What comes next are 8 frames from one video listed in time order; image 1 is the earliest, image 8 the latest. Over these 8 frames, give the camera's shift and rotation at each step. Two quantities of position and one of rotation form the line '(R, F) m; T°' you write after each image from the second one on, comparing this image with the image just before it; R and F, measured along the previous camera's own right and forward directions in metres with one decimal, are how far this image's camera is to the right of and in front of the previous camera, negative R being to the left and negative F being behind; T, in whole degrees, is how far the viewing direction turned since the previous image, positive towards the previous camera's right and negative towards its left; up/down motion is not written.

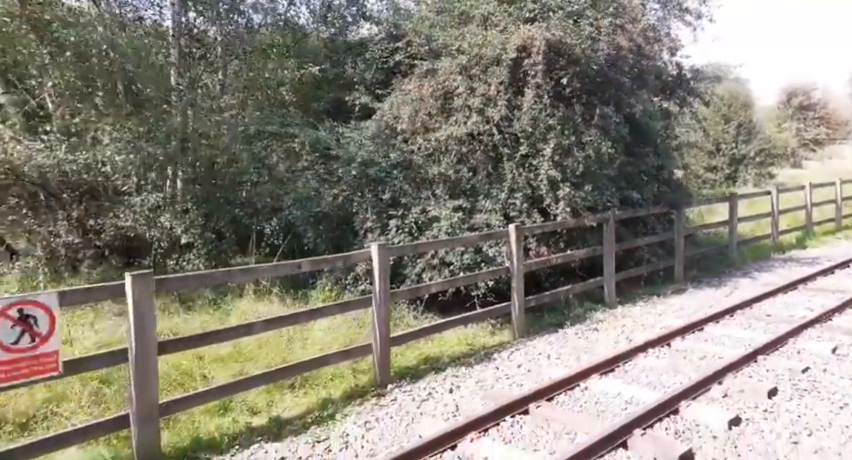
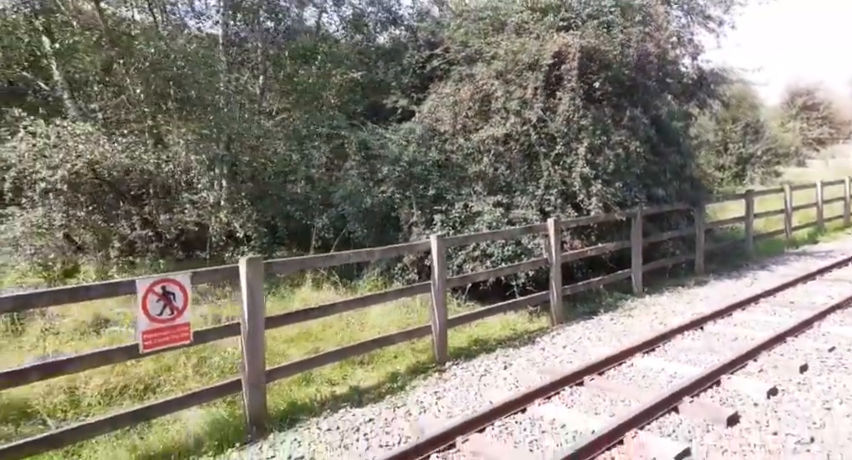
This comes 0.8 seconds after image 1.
(-0.5, -0.6) m; 0°
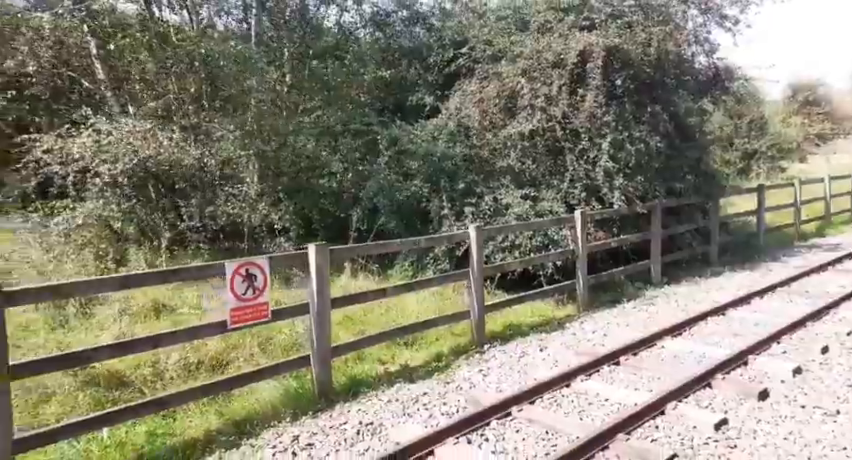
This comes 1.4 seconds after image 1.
(-0.4, -0.4) m; 0°
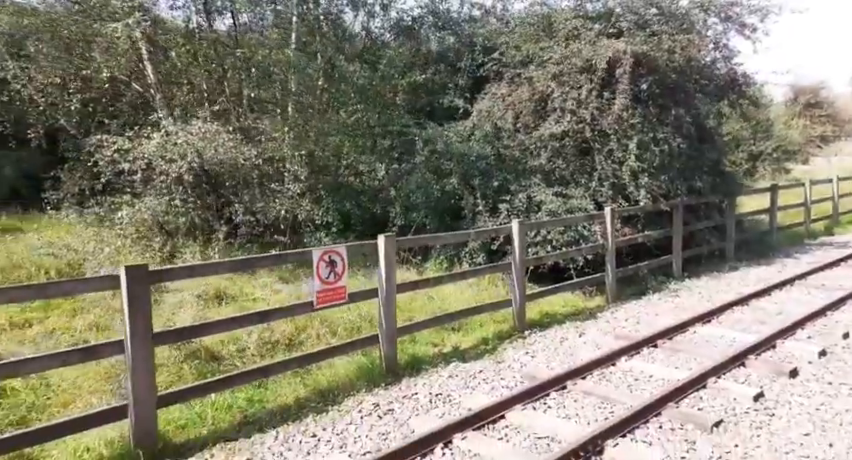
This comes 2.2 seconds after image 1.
(-0.5, -0.5) m; 0°
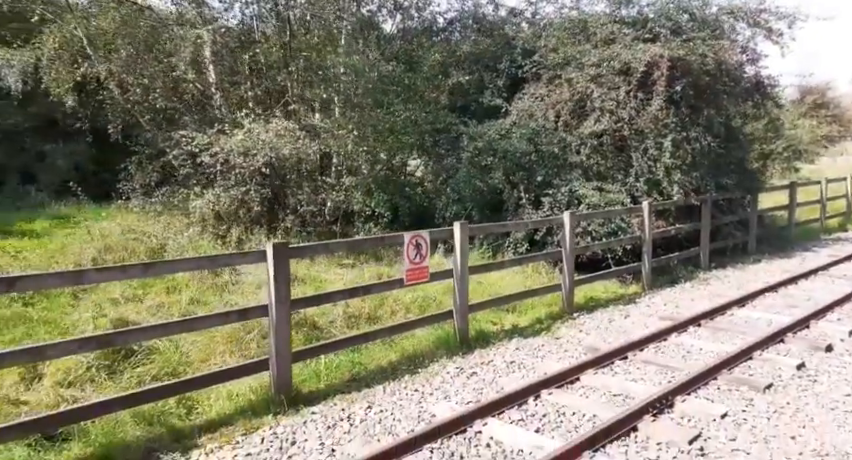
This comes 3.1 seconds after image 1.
(-0.7, -0.7) m; 0°
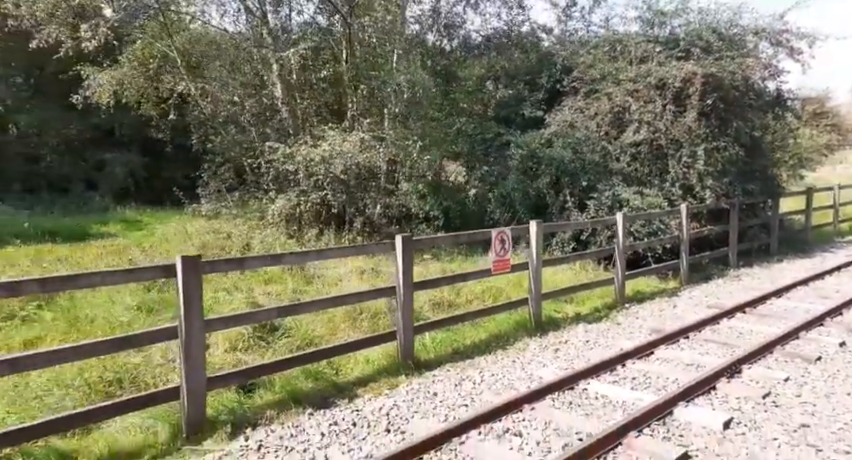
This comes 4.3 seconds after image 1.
(-0.9, -0.9) m; 0°
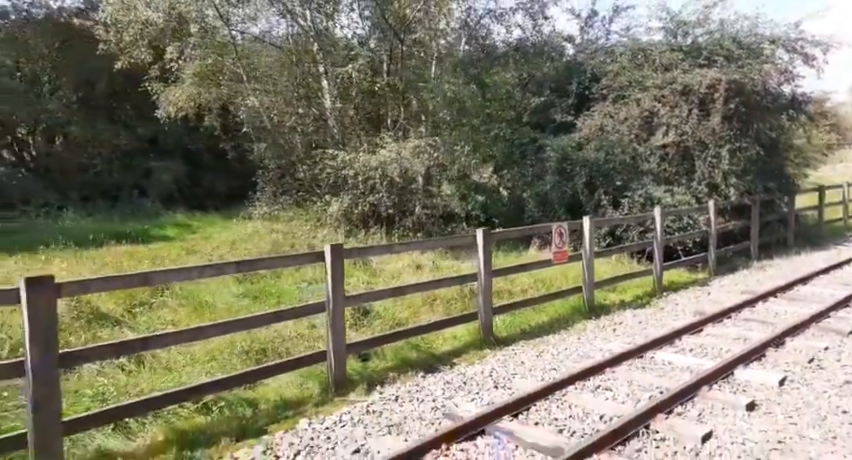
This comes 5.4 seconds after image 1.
(-0.7, -0.8) m; 0°
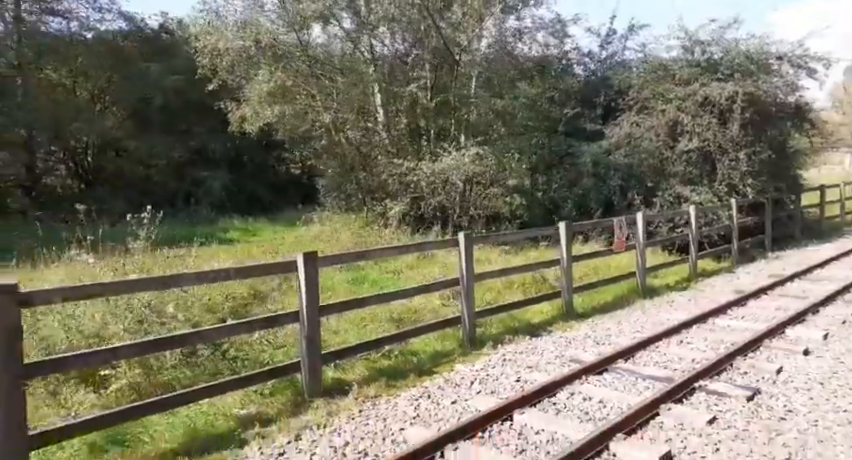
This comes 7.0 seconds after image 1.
(-1.1, -1.2) m; +1°
